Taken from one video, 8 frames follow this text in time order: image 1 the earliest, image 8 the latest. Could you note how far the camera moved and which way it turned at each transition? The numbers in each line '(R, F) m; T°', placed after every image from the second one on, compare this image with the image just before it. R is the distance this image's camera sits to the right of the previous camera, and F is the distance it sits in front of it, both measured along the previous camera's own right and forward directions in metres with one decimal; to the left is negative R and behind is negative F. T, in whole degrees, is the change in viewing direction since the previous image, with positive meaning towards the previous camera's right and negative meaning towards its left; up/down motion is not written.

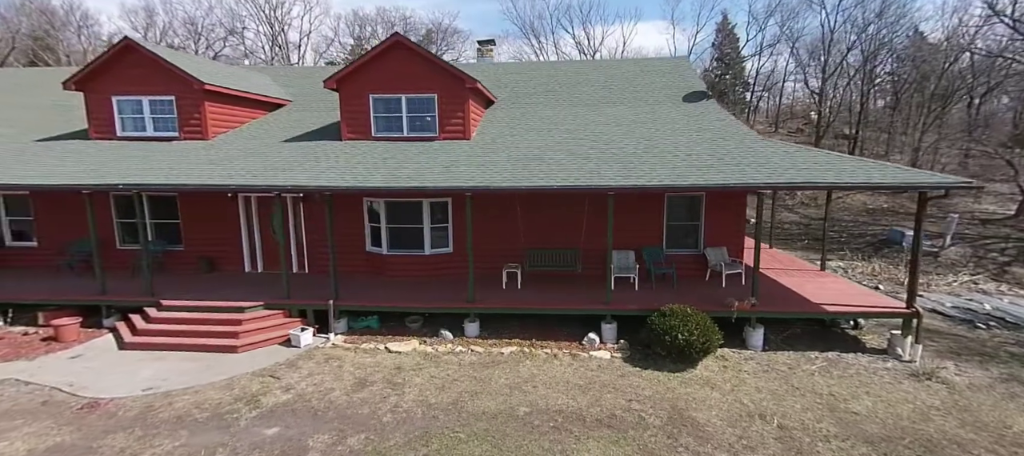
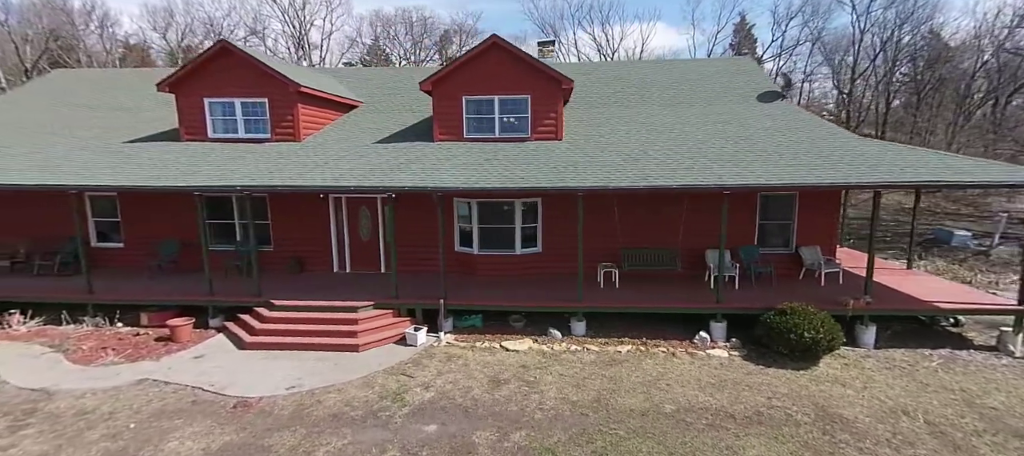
(-2.1, -0.1) m; 0°
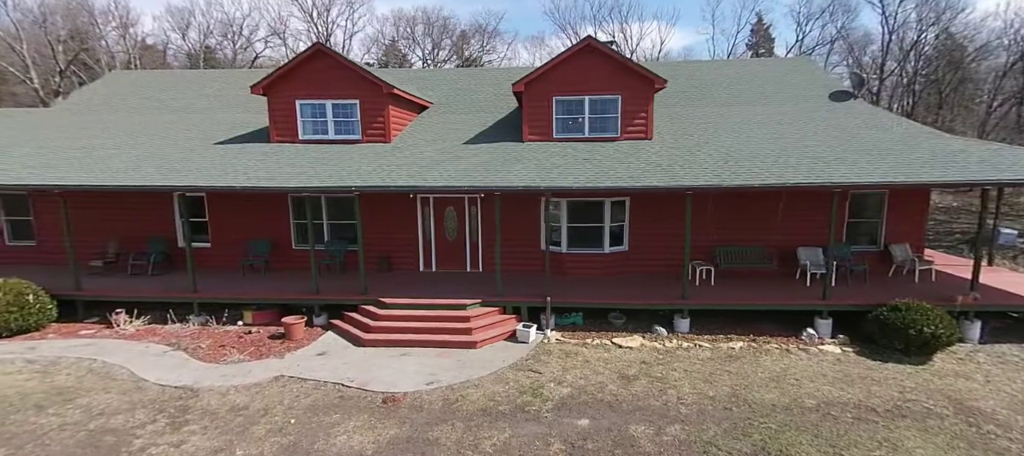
(-2.1, -0.1) m; 0°
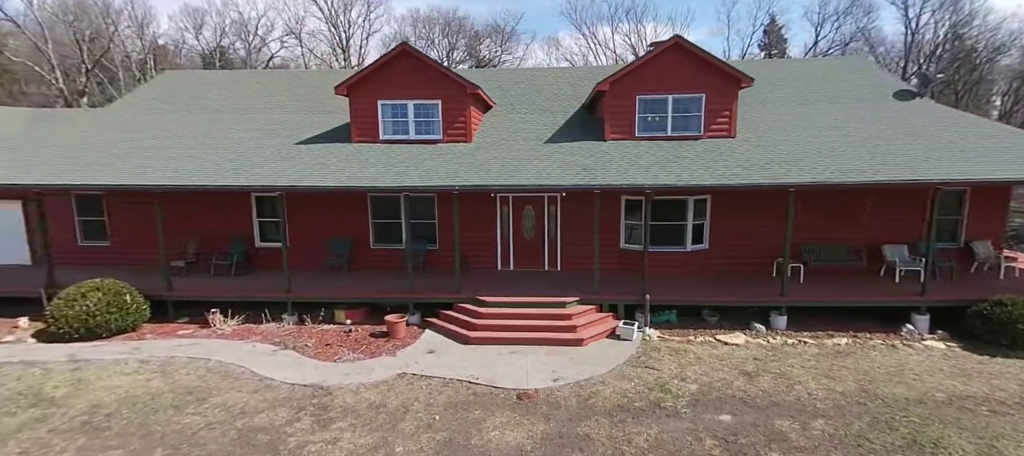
(-2.0, 0.0) m; +1°
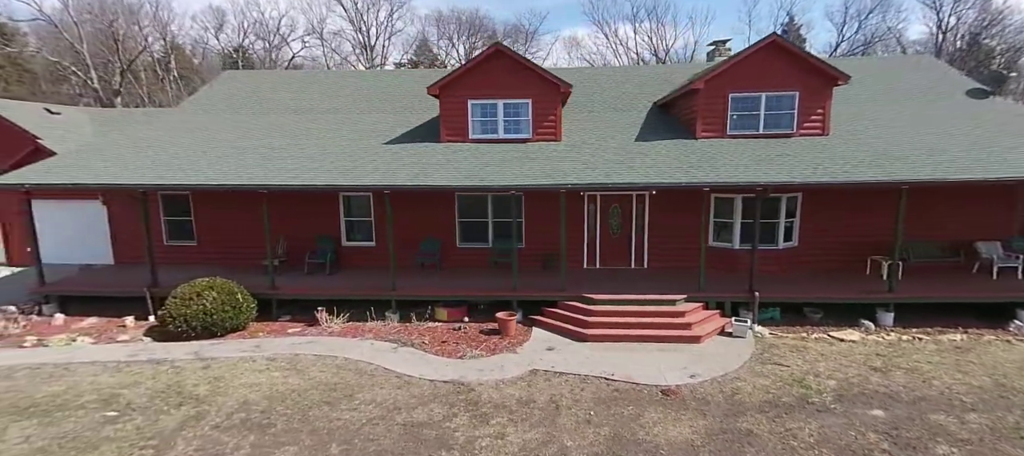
(-2.1, 0.0) m; 0°
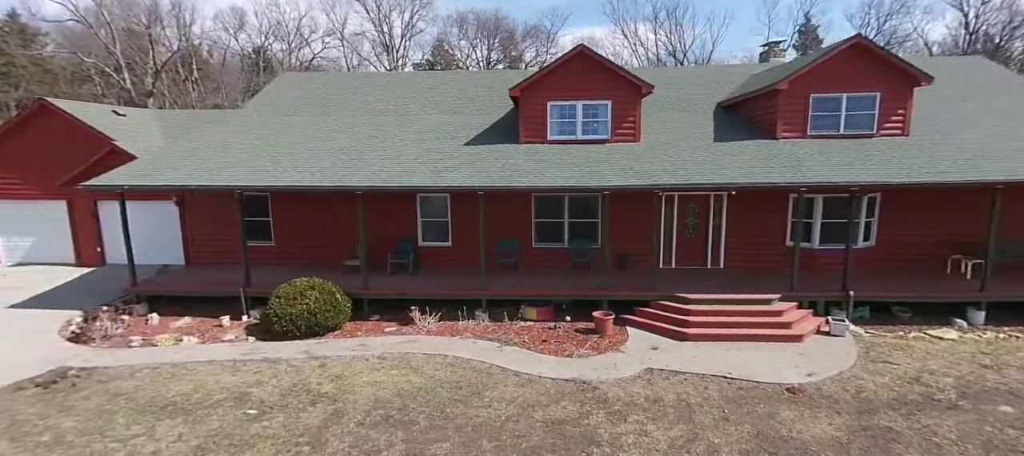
(-1.9, -0.1) m; 0°
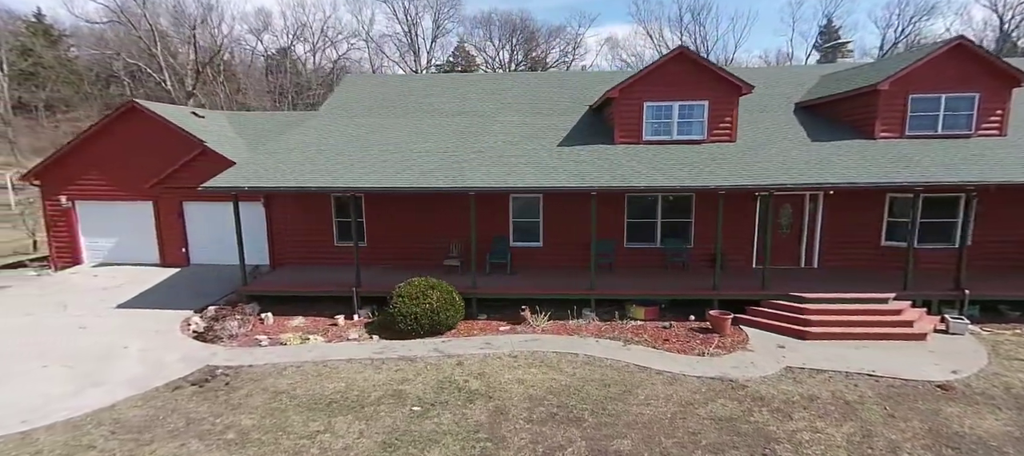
(-2.3, -0.1) m; 0°
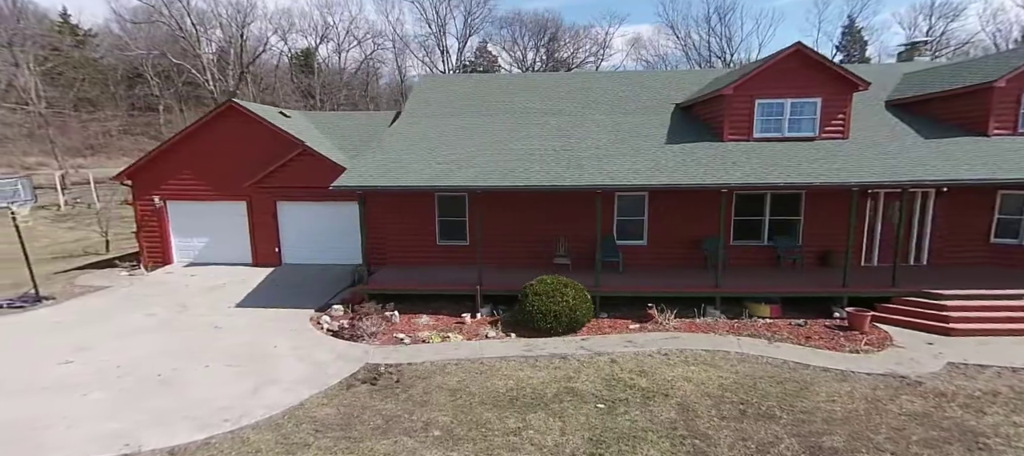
(-2.7, 0.0) m; 0°
